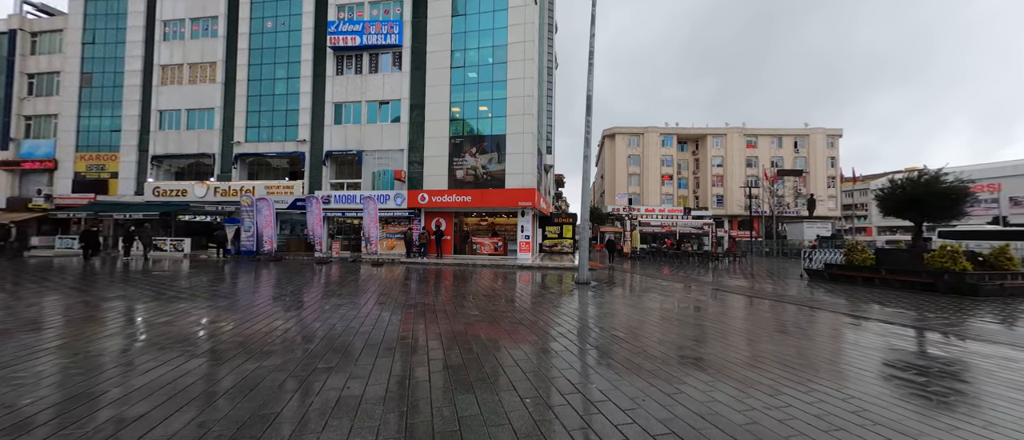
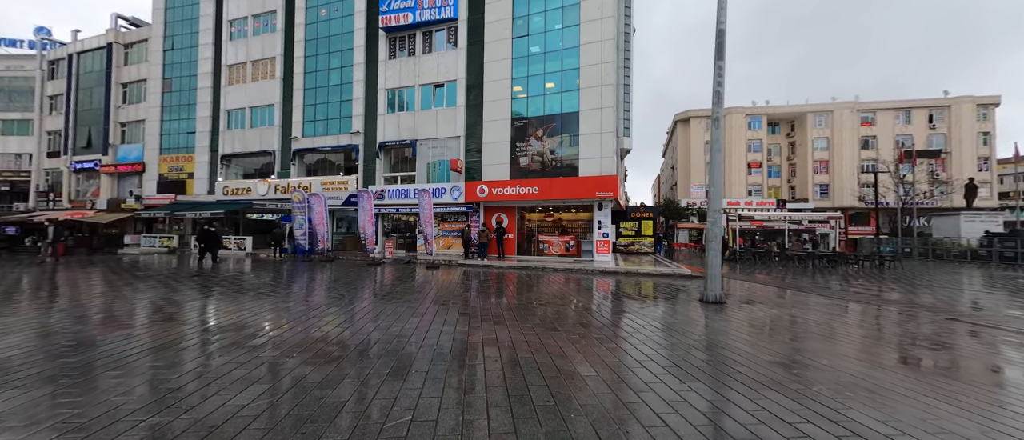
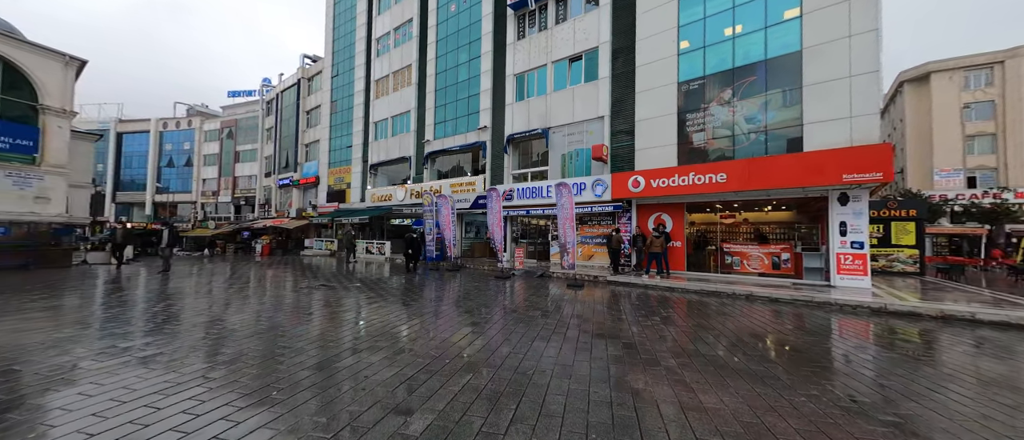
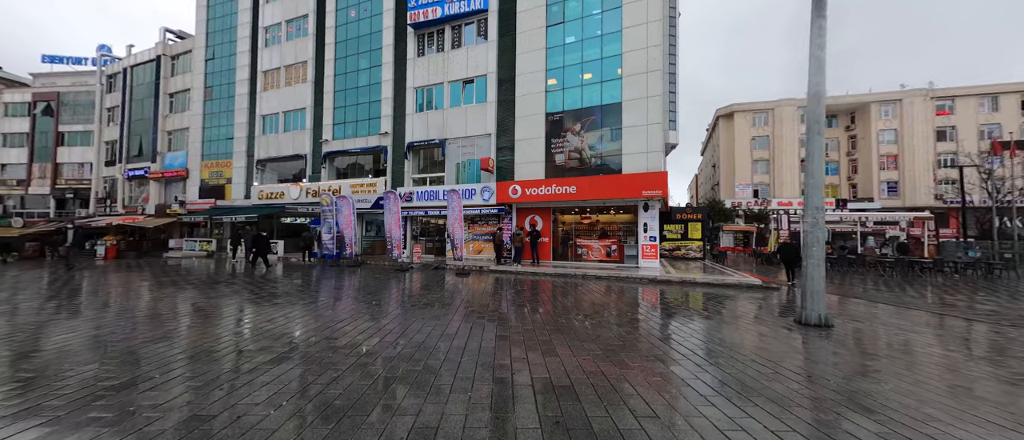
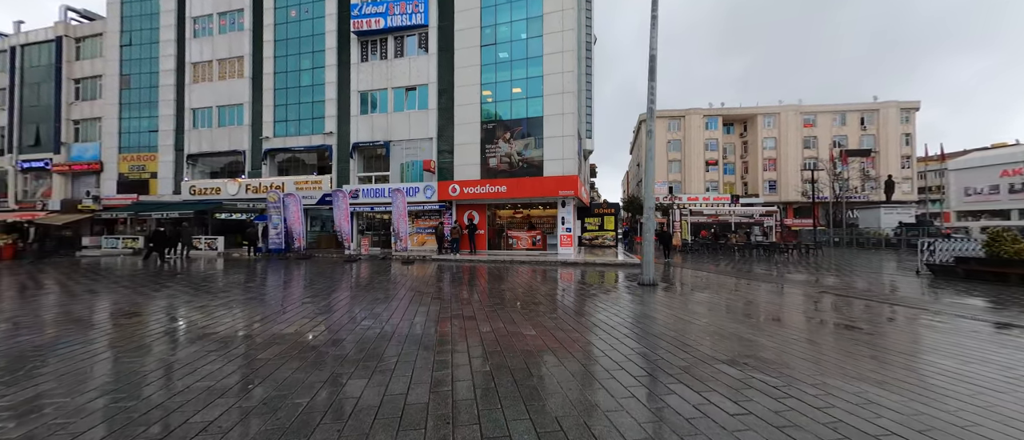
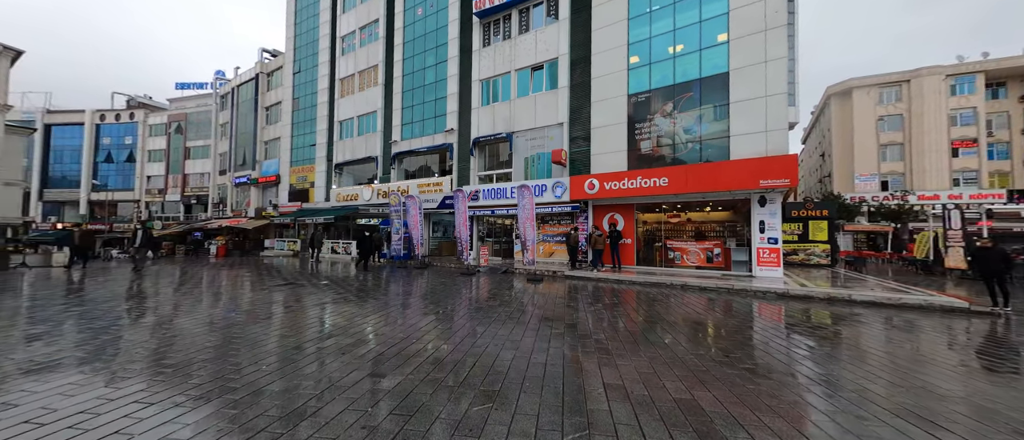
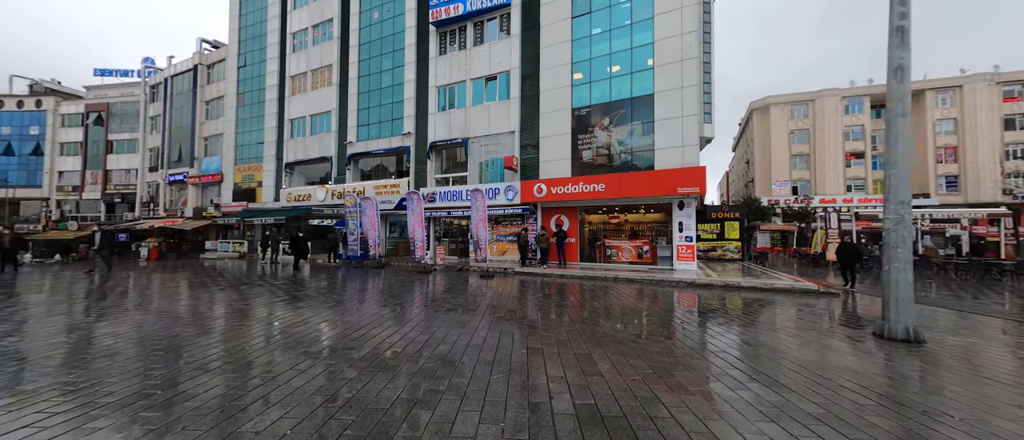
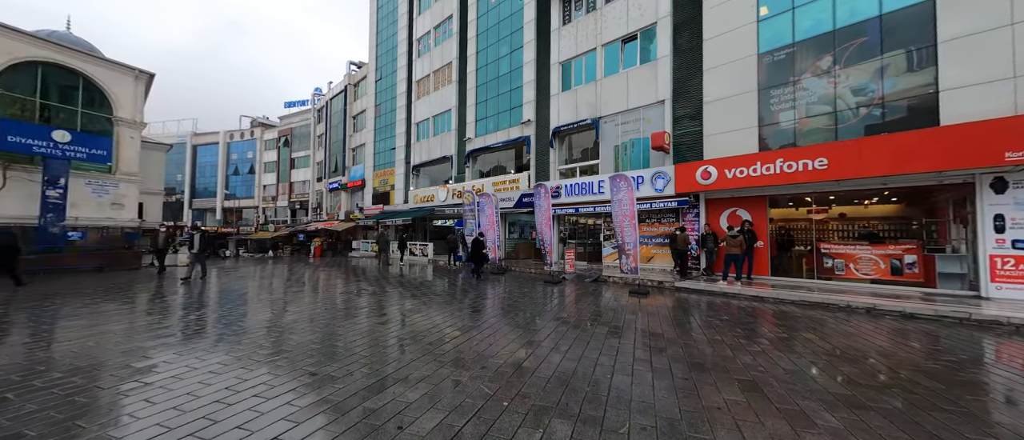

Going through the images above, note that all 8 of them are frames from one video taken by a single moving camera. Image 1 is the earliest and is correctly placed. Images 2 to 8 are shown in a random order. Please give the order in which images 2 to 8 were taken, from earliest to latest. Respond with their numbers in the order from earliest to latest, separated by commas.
5, 2, 4, 7, 6, 3, 8
